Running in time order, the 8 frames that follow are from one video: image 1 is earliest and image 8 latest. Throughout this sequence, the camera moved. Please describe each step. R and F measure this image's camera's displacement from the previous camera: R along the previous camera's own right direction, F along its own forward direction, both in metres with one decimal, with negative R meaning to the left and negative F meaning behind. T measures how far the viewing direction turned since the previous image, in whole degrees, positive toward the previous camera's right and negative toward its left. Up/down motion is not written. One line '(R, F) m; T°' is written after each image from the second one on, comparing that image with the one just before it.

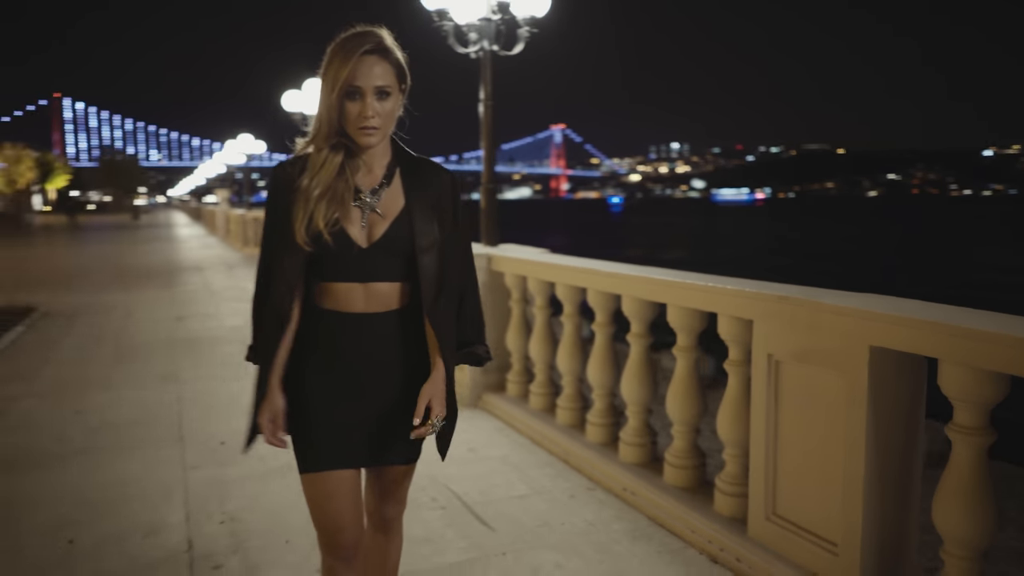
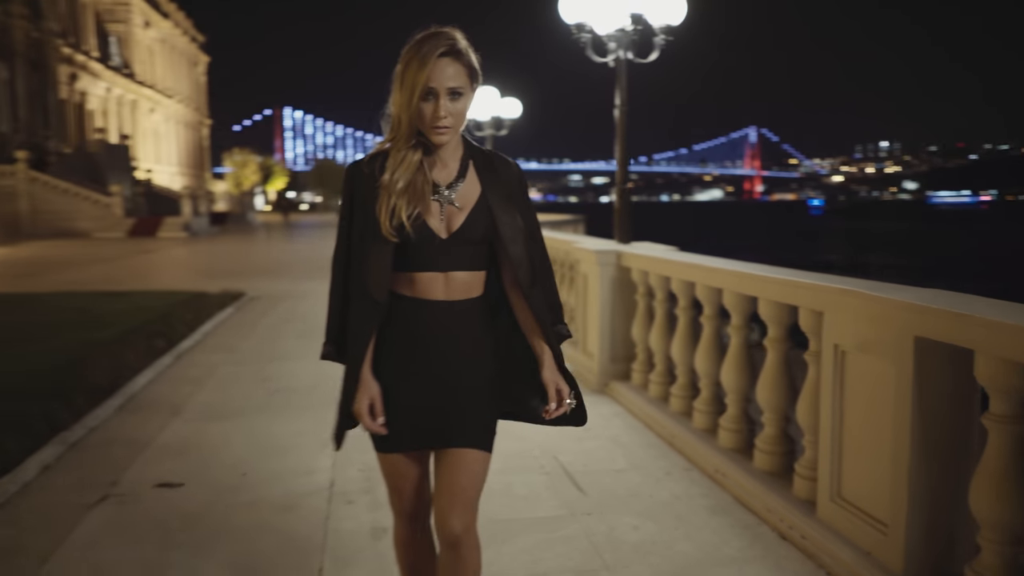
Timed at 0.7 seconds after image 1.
(+0.5, -0.5) m; -13°
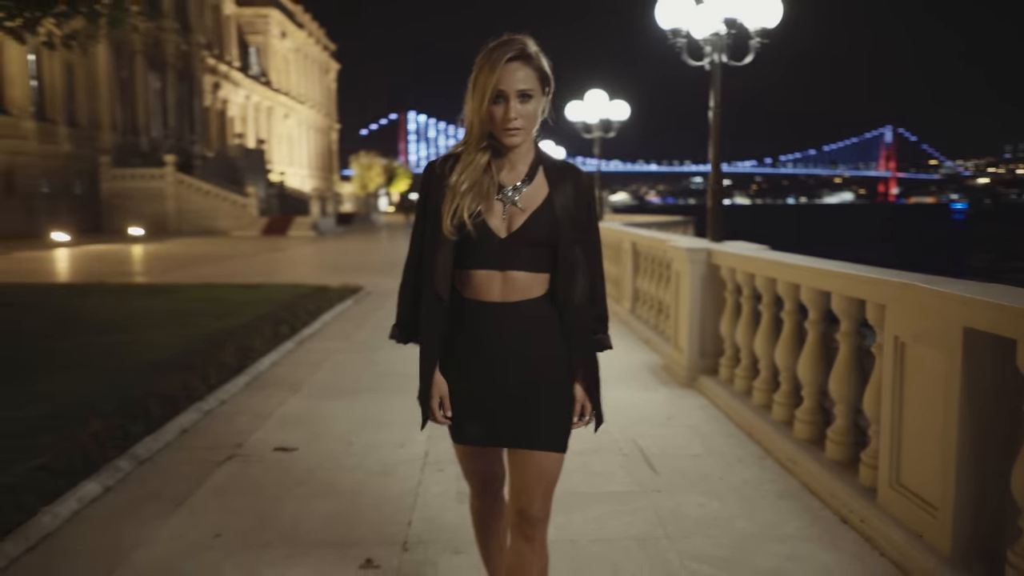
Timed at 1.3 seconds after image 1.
(+0.2, -0.4) m; -8°
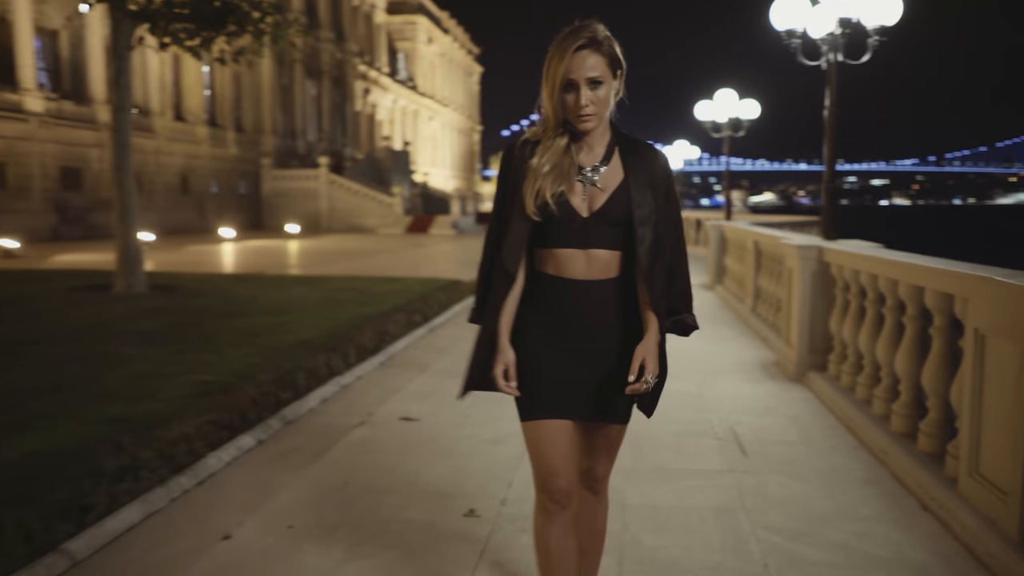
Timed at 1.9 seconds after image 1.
(+0.3, -0.5) m; -10°
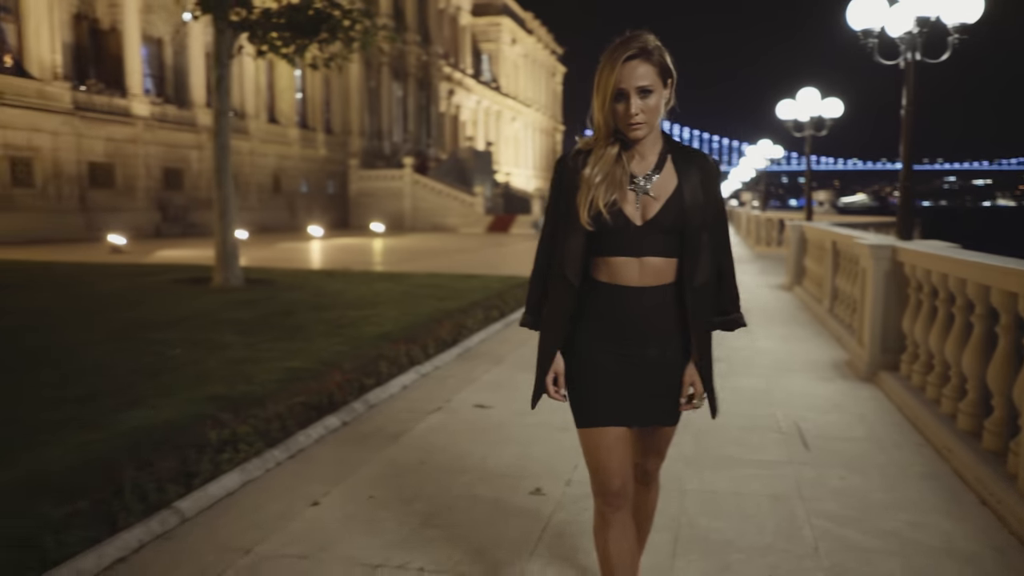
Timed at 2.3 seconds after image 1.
(+0.1, -0.3) m; -6°
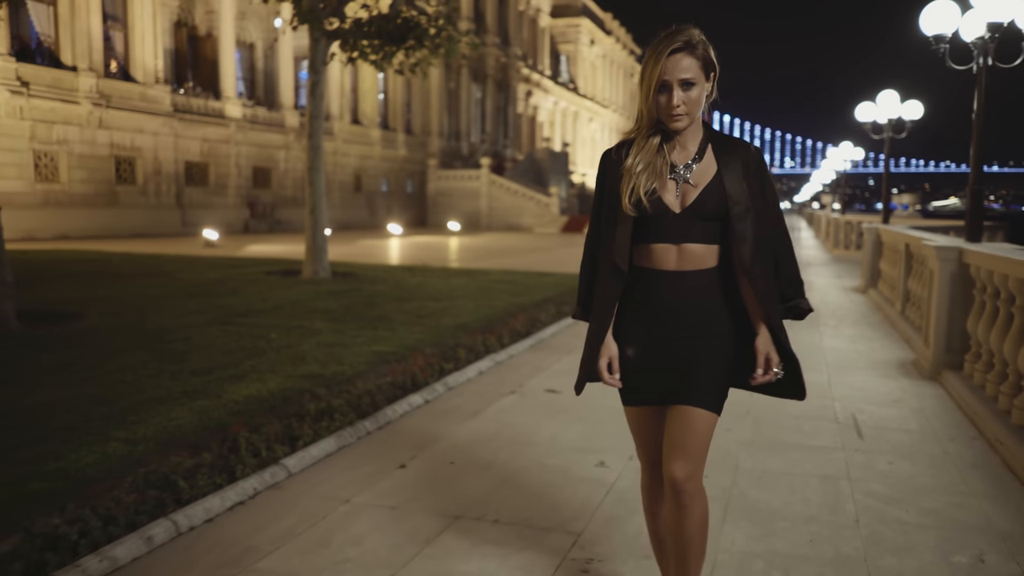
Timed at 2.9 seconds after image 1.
(0.0, -0.5) m; -5°
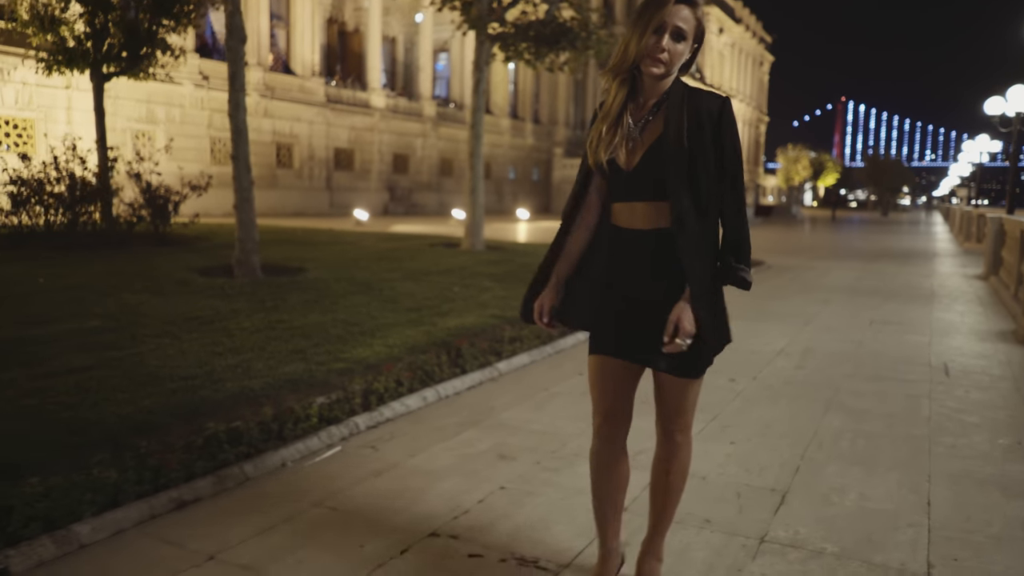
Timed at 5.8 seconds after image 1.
(-0.3, -1.8) m; -8°
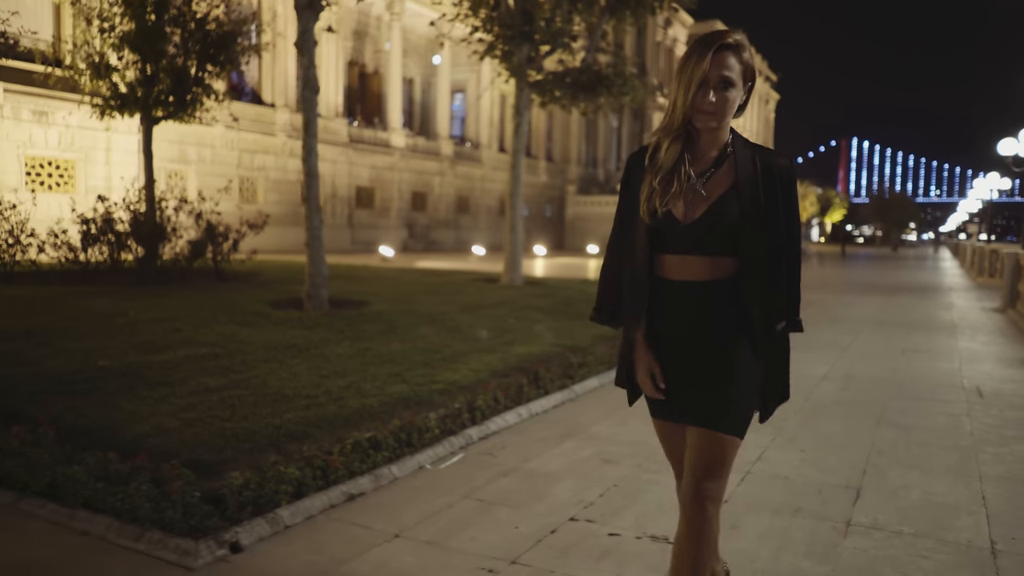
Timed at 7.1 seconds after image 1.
(-0.6, -0.8) m; 0°
